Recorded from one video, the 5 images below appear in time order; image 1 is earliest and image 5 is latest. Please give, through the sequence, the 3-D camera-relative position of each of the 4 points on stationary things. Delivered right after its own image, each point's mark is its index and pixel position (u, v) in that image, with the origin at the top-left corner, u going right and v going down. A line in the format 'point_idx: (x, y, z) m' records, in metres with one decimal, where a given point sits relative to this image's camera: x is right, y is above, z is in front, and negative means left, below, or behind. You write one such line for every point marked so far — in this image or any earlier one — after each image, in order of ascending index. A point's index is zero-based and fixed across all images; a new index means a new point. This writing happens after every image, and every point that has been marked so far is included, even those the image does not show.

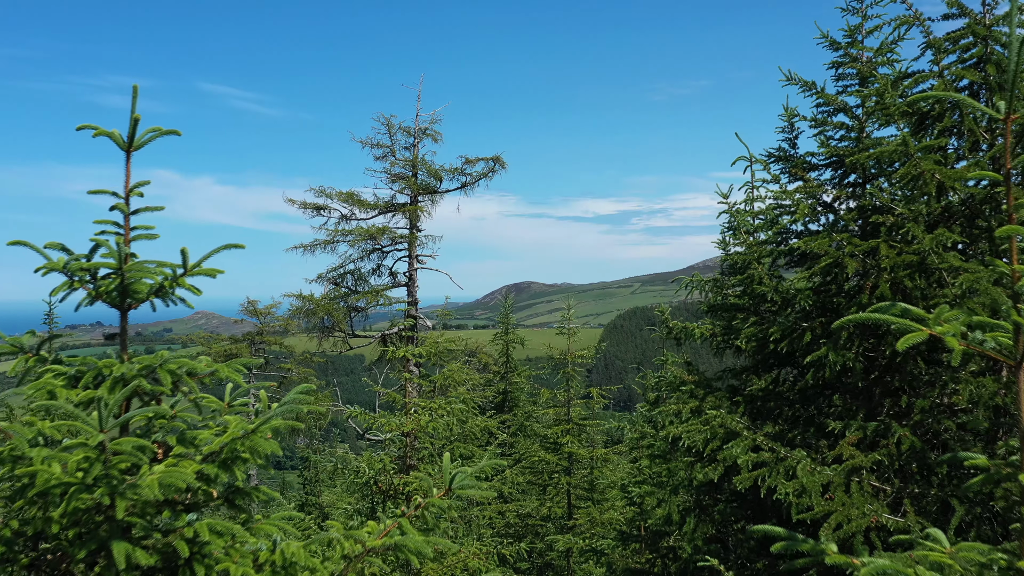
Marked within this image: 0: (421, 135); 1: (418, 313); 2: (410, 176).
0: (-2.7, +4.5, +14.4) m
1: (-2.8, -0.8, +14.3) m
2: (-2.9, +3.2, +14.0) m
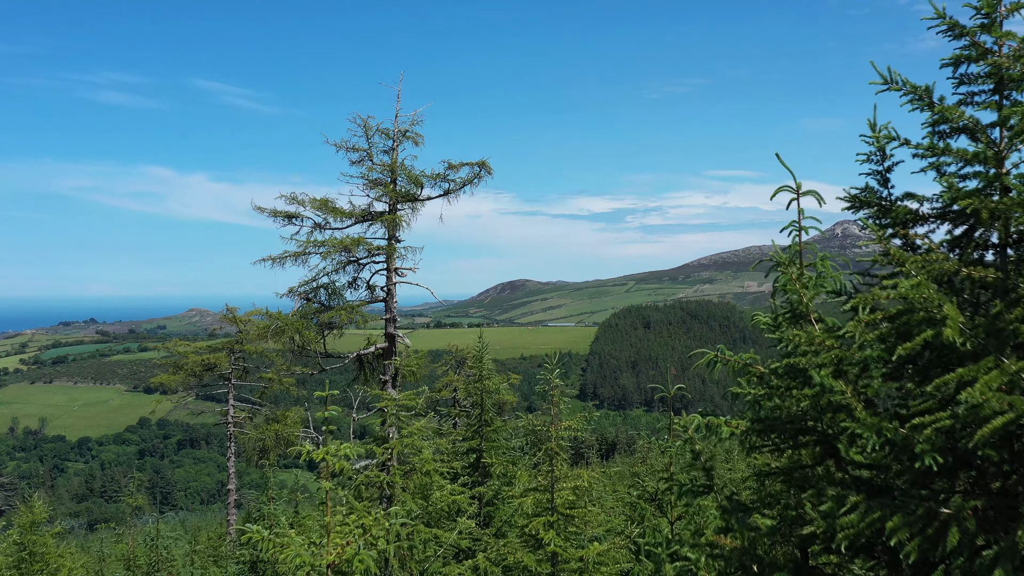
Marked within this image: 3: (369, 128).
0: (-3.0, +4.1, +13.3) m
1: (-3.1, -1.2, +13.2) m
2: (-3.2, +2.8, +12.9) m
3: (-3.8, +4.3, +13.0) m
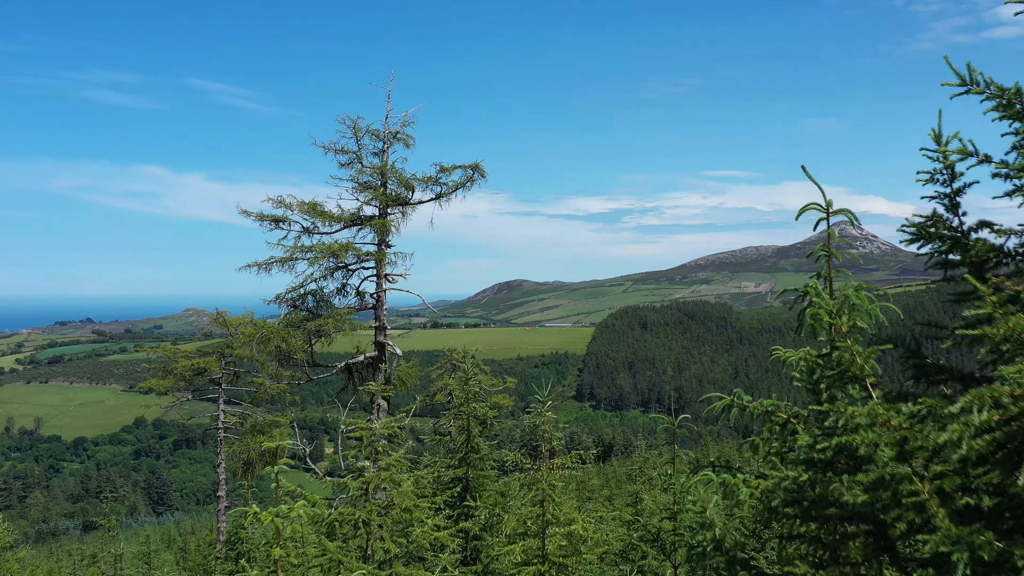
0: (-3.2, +3.9, +12.9) m
1: (-3.3, -1.3, +12.9) m
2: (-3.4, +2.6, +12.5) m
3: (-3.9, +4.1, +12.6) m
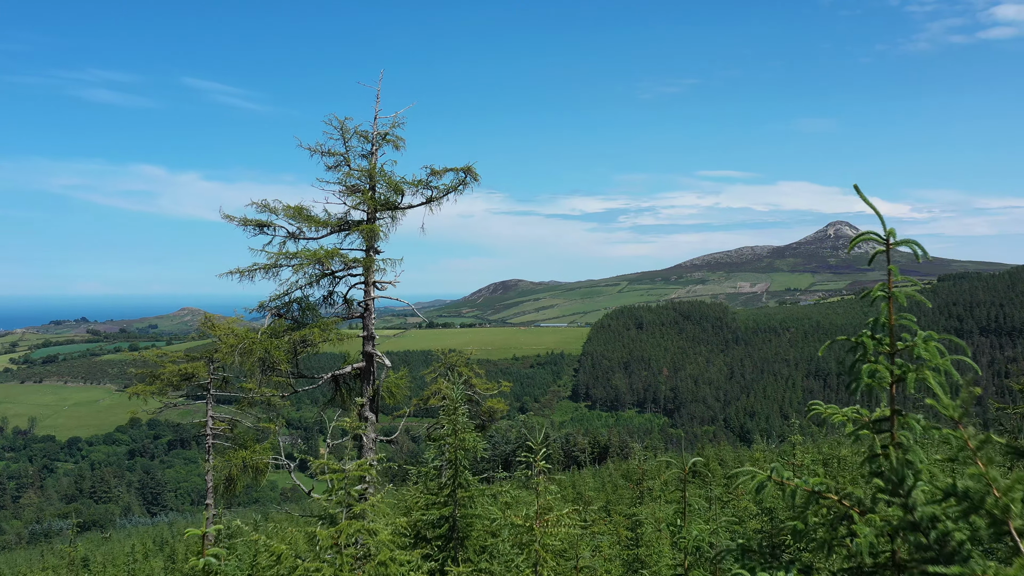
0: (-3.3, +3.8, +12.5) m
1: (-3.4, -1.5, +12.5) m
2: (-3.6, +2.4, +12.1) m
3: (-4.1, +3.9, +12.2) m
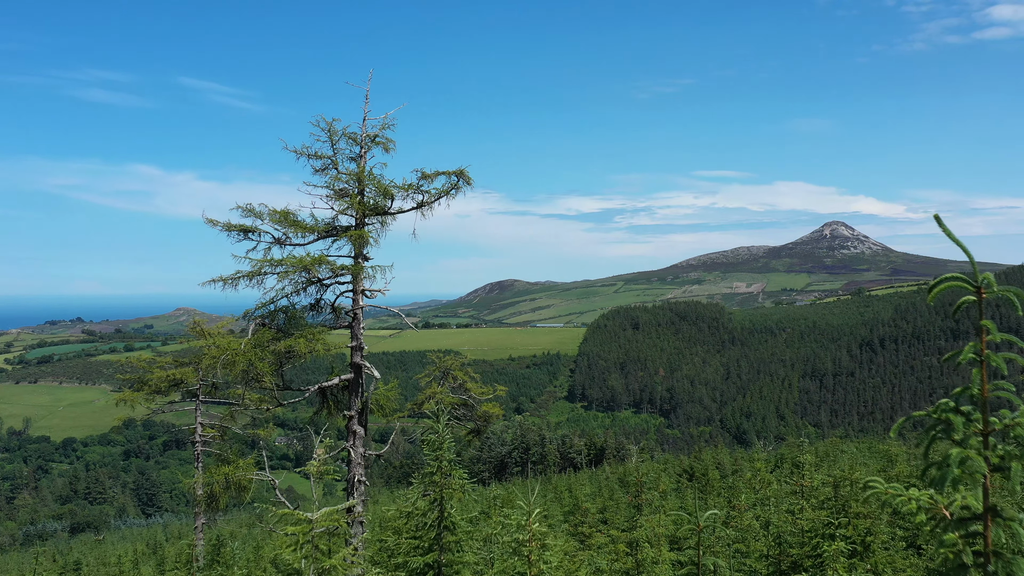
0: (-3.5, +3.6, +12.0) m
1: (-3.6, -1.7, +11.9) m
2: (-3.7, +2.2, +11.6) m
3: (-4.2, +3.7, +11.7) m
